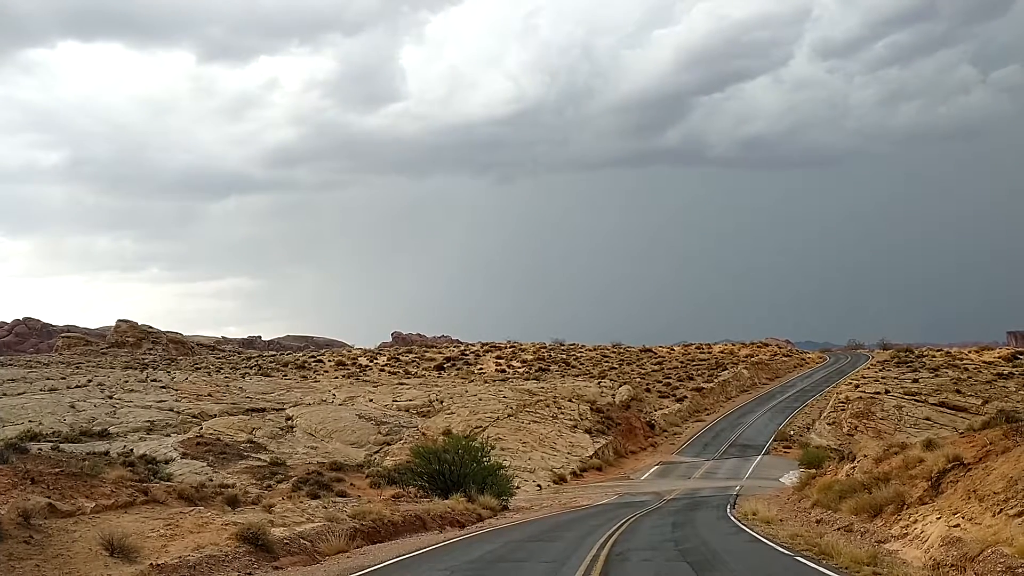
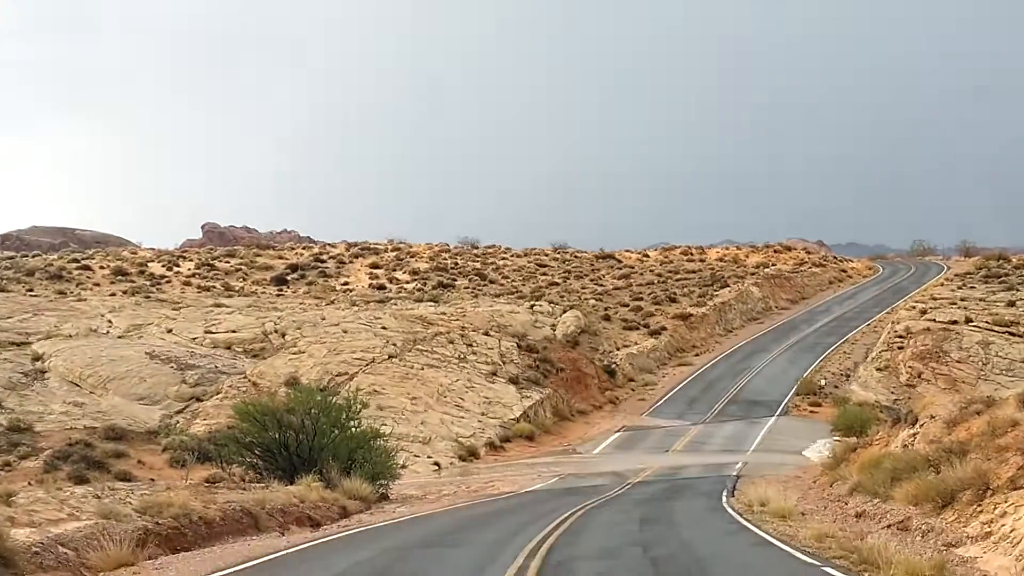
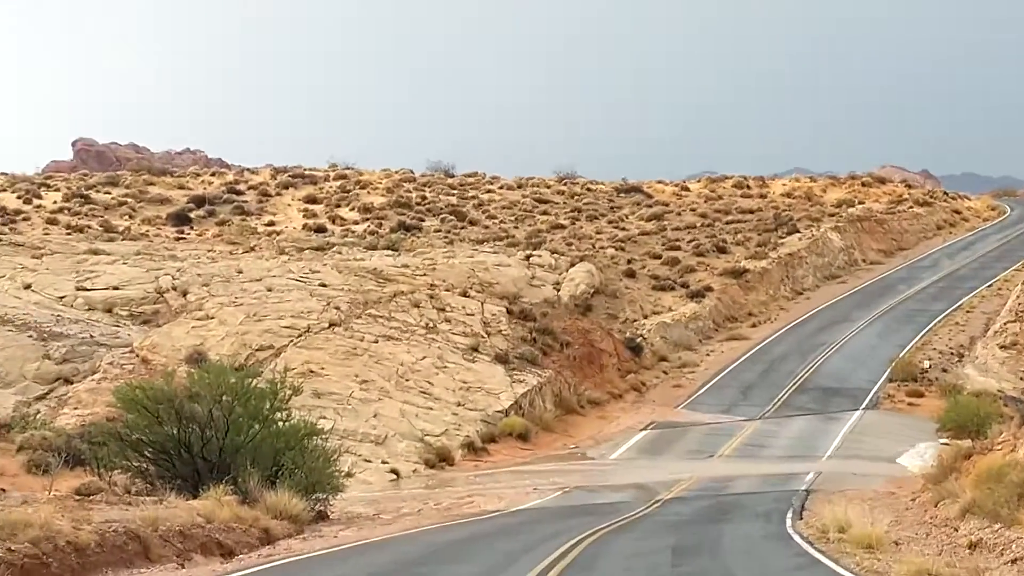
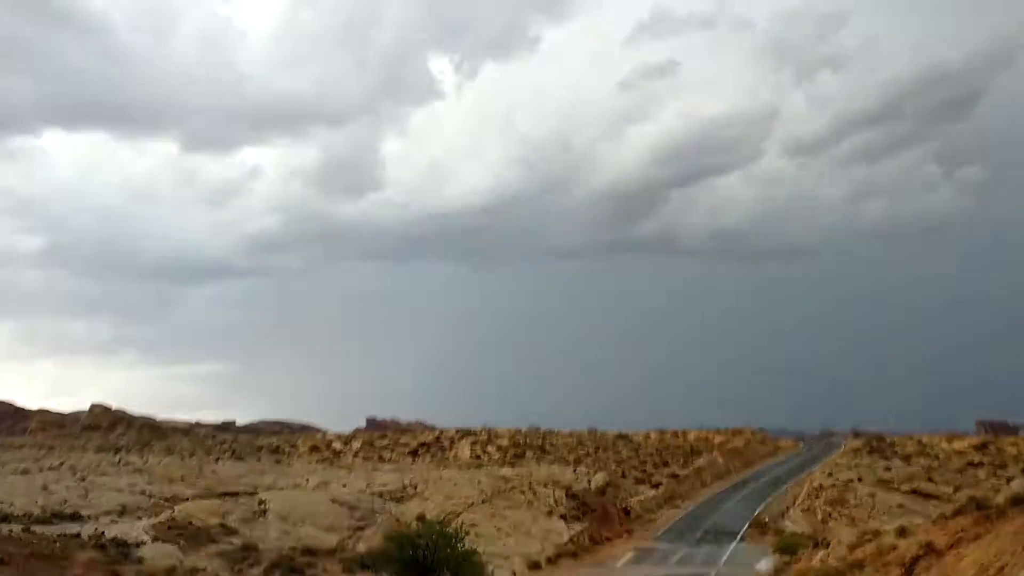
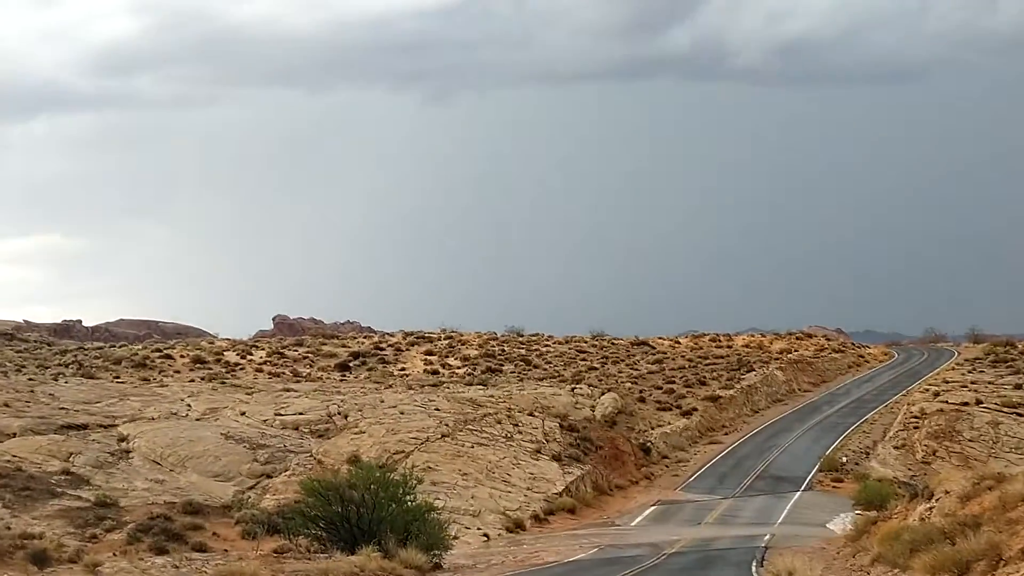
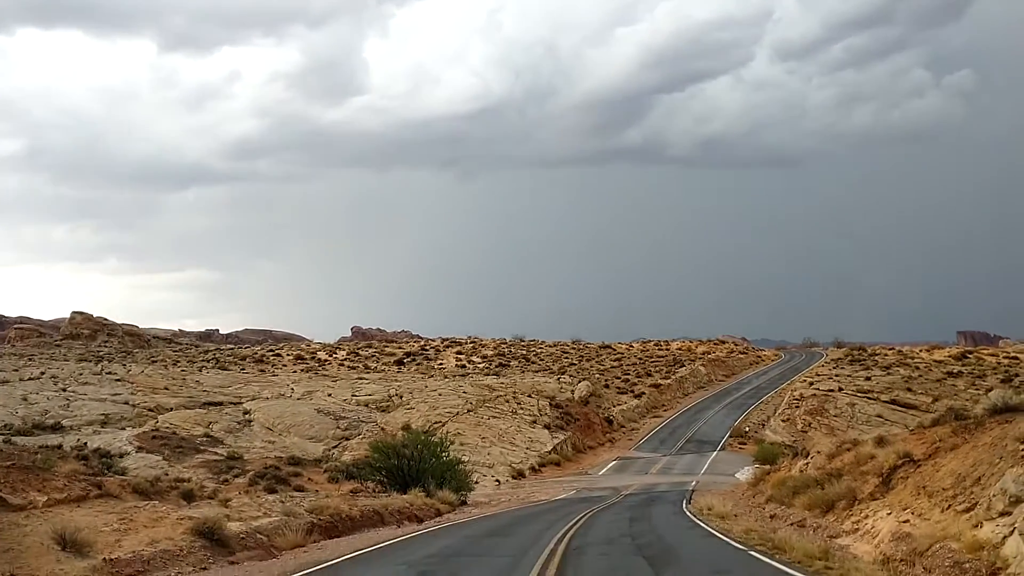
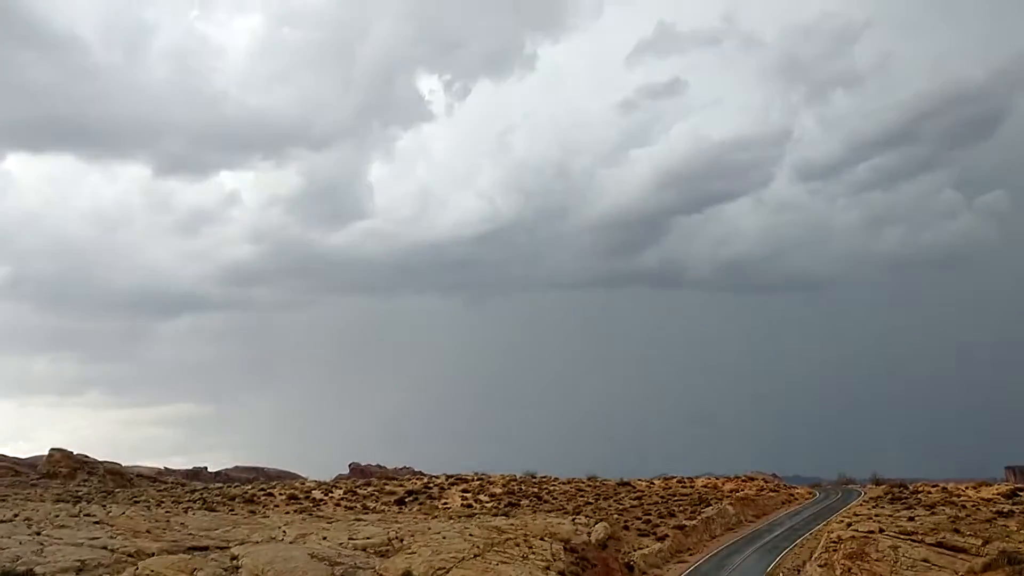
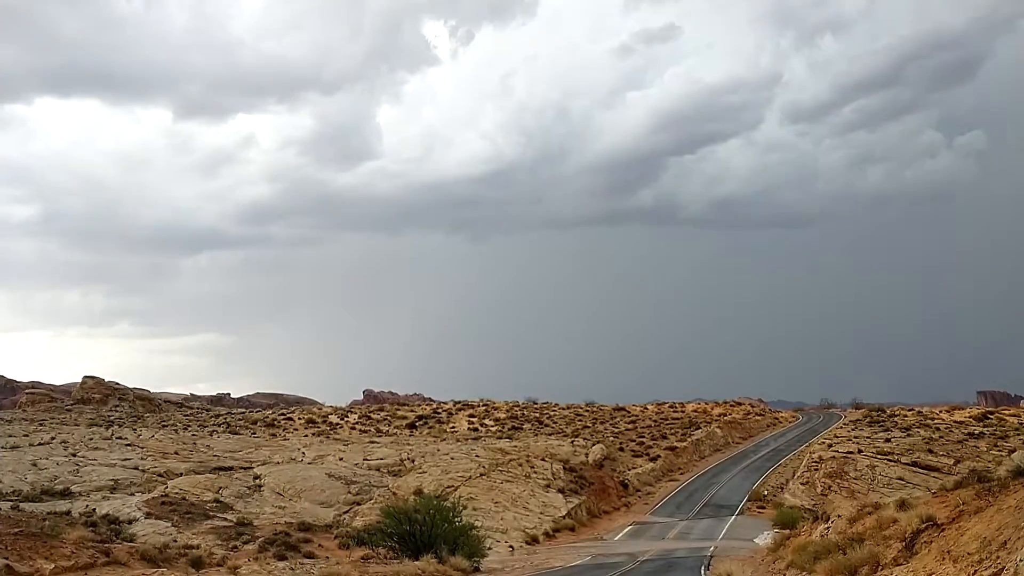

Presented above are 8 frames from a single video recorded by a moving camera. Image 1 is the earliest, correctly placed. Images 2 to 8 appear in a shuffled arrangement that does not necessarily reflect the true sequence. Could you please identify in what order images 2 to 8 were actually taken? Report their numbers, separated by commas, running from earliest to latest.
4, 7, 8, 6, 5, 2, 3
